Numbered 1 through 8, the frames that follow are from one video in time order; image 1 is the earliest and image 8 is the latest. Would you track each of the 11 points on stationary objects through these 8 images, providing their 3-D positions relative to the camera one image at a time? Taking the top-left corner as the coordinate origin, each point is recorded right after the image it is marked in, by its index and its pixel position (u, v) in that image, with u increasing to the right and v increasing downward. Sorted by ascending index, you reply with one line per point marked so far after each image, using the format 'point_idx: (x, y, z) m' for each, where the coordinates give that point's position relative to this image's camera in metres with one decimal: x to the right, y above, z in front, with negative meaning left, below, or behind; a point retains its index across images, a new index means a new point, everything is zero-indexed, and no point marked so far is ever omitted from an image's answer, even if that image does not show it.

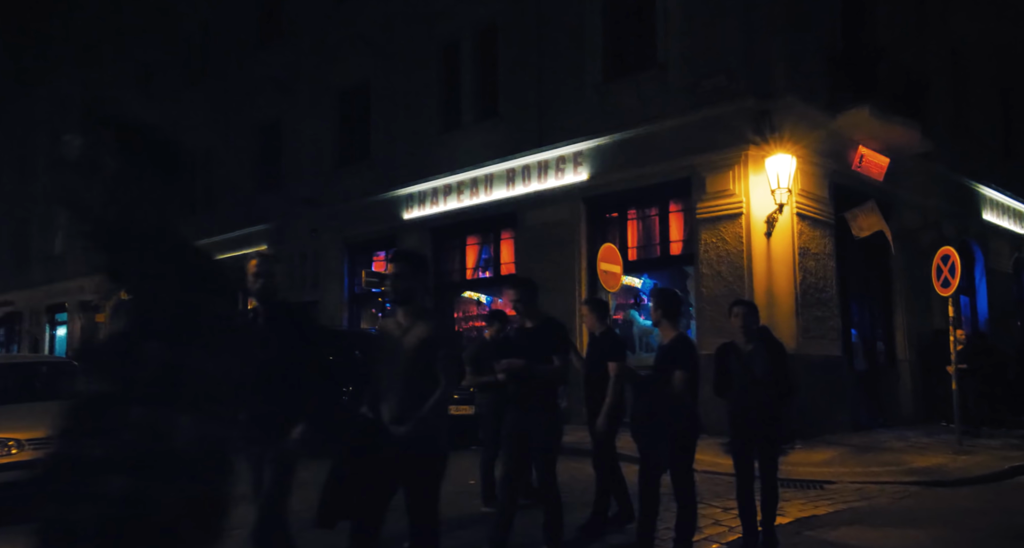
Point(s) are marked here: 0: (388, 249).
0: (-2.9, +0.6, +17.6) m
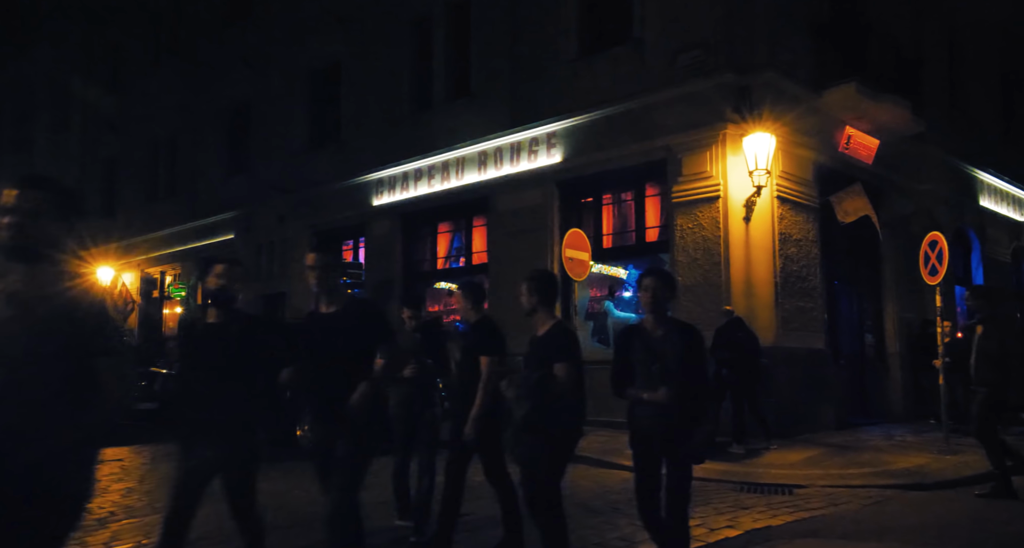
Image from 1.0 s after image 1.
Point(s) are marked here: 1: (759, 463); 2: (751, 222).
0: (-3.5, +0.8, +16.9) m
1: (+2.8, -2.1, +8.5) m
2: (+3.4, +0.8, +10.8) m
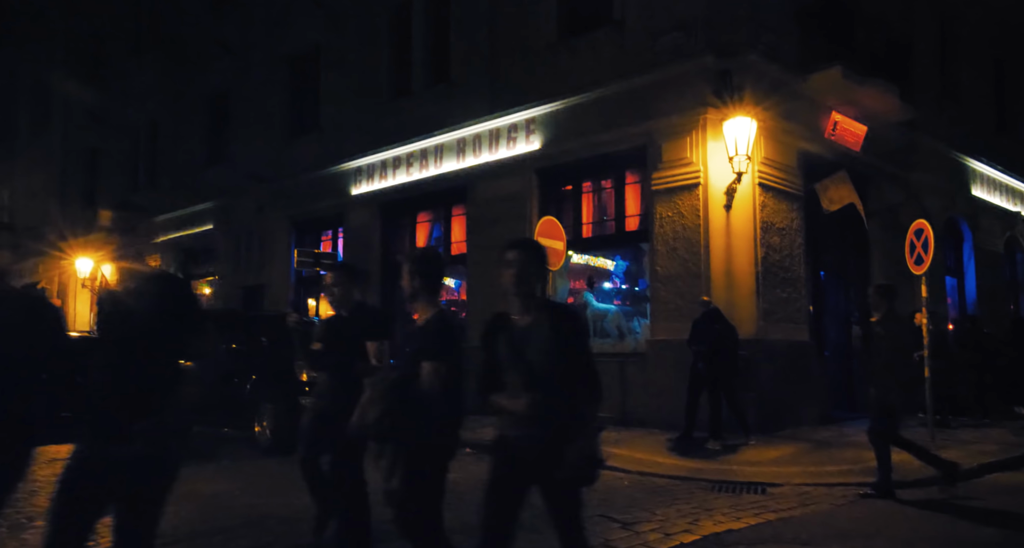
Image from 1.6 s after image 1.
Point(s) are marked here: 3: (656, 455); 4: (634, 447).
0: (-3.8, +1.0, +16.5) m
1: (+2.4, -2.0, +8.1) m
2: (+3.0, +0.9, +10.4) m
3: (+1.6, -2.1, +8.6) m
4: (+1.5, -2.1, +9.0) m
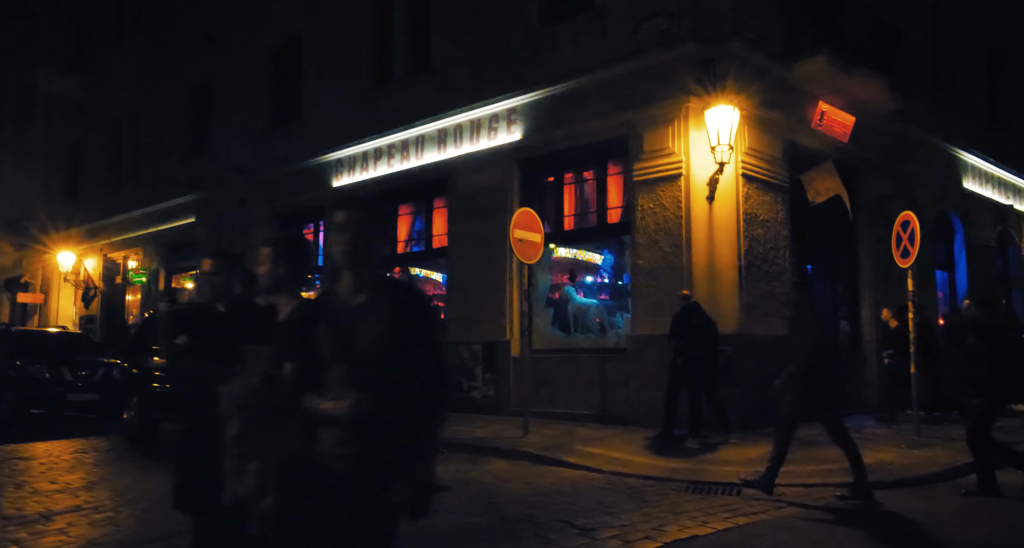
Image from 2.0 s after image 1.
0: (-4.2, +1.1, +16.2) m
1: (+2.1, -1.9, +7.9) m
2: (+2.7, +1.0, +10.1) m
3: (+1.3, -2.0, +8.3) m
4: (+1.1, -2.0, +8.7) m
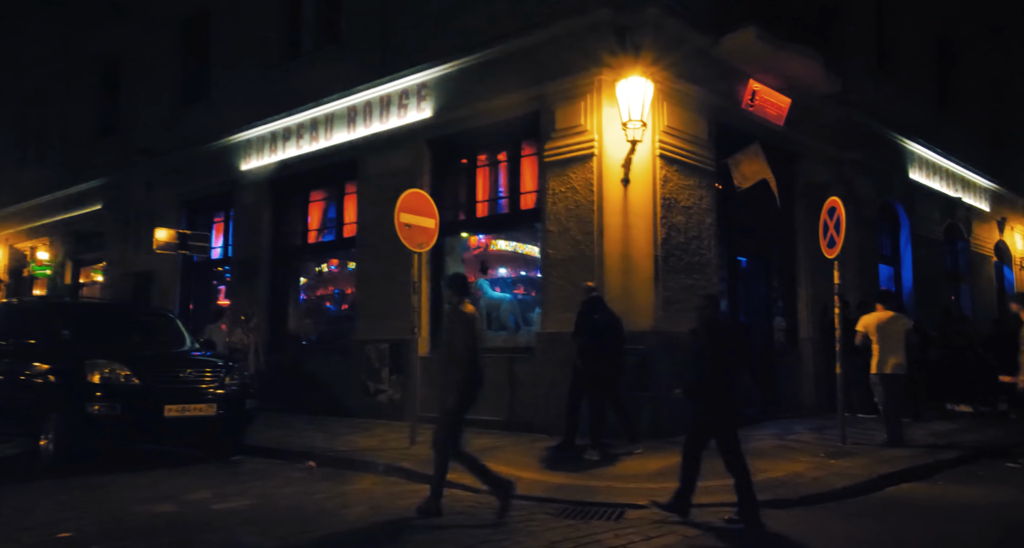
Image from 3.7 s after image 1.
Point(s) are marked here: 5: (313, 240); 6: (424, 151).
0: (-5.7, +1.3, +15.0) m
1: (+0.9, -1.8, +6.9) m
2: (+1.4, +1.1, +9.2) m
3: (+0.1, -1.9, +7.3) m
4: (-0.1, -1.9, +7.7) m
5: (-3.6, +0.6, +13.5) m
6: (-1.3, +1.9, +11.5) m
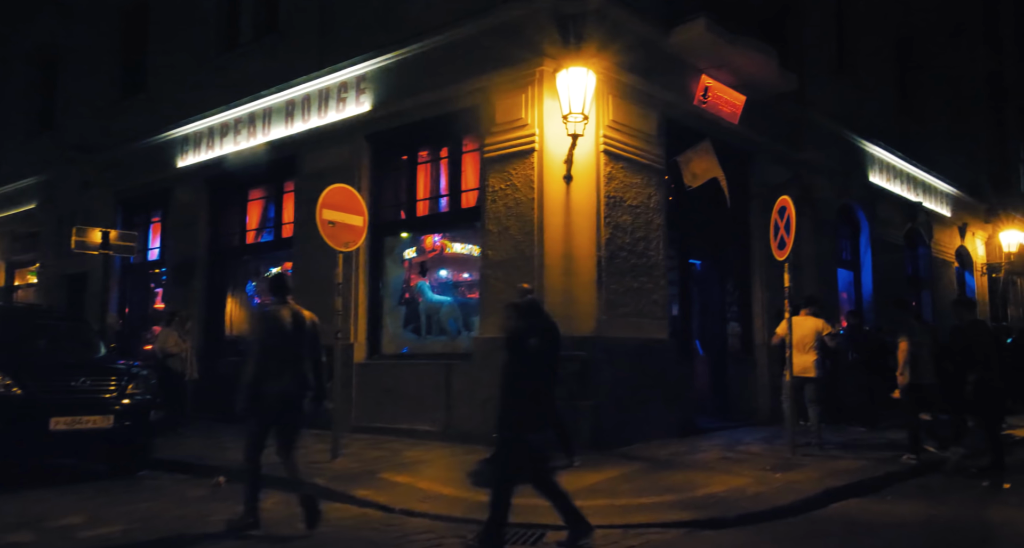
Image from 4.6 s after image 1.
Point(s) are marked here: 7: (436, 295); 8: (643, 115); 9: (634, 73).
0: (-6.6, +1.3, +14.3) m
1: (+0.2, -1.8, +6.4) m
2: (+0.7, +1.1, +8.7) m
3: (-0.6, -1.9, +6.8) m
4: (-0.8, -1.9, +7.2) m
5: (-4.4, +0.6, +12.8) m
6: (-2.2, +1.8, +10.9) m
7: (-1.0, -0.3, +10.3) m
8: (+1.7, +2.0, +9.5) m
9: (+1.5, +2.5, +9.3) m
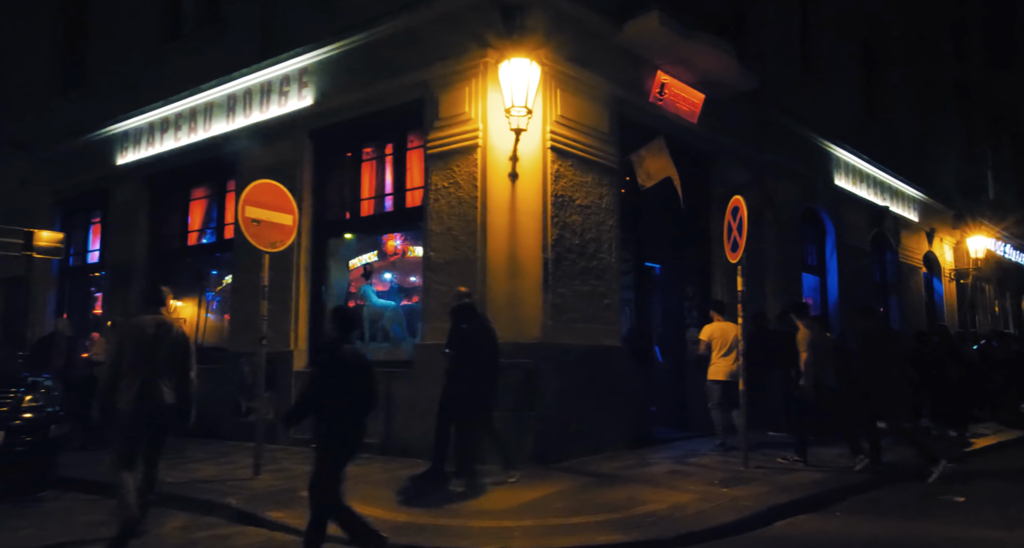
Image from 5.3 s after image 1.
0: (-7.4, +1.2, +13.6) m
1: (-0.4, -1.9, +5.9) m
2: (+0.1, +1.0, +8.3) m
3: (-1.2, -1.9, +6.3) m
4: (-1.4, -1.9, +6.7) m
5: (-5.2, +0.5, +12.2) m
6: (-2.9, +1.8, +10.4) m
7: (-1.7, -0.3, +9.7) m
8: (+1.0, +1.9, +9.1) m
9: (+0.9, +2.4, +8.9) m
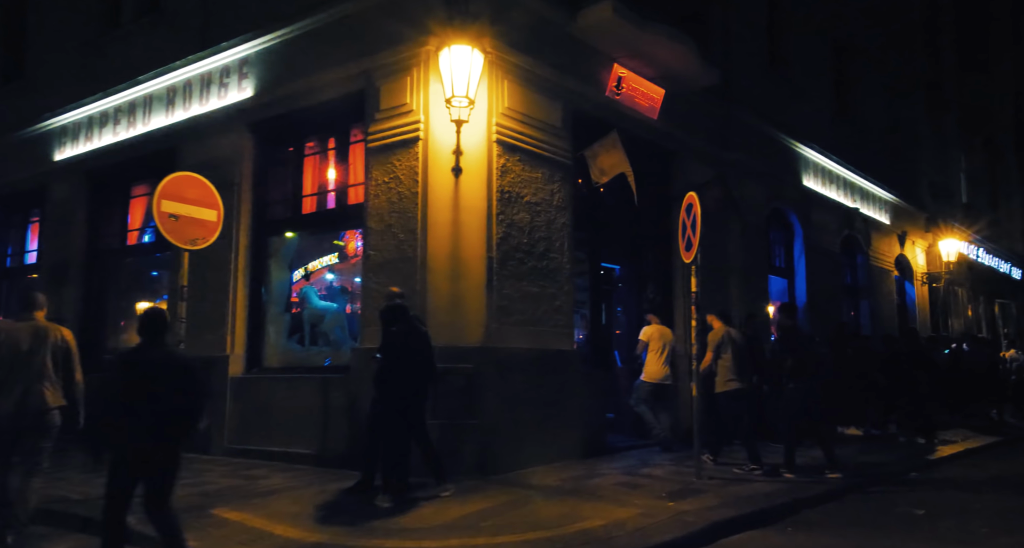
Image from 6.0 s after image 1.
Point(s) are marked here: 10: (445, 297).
0: (-8.1, +1.2, +13.0) m
1: (-0.9, -1.8, +5.5) m
2: (-0.5, +1.0, +7.8) m
3: (-1.7, -1.9, +5.8) m
4: (-2.0, -1.9, +6.2) m
5: (-5.9, +0.5, +11.6) m
6: (-3.5, +1.8, +9.9) m
7: (-2.4, -0.3, +9.3) m
8: (+0.4, +1.9, +8.7) m
9: (+0.3, +2.4, +8.5) m
10: (-0.7, -0.2, +7.6) m
